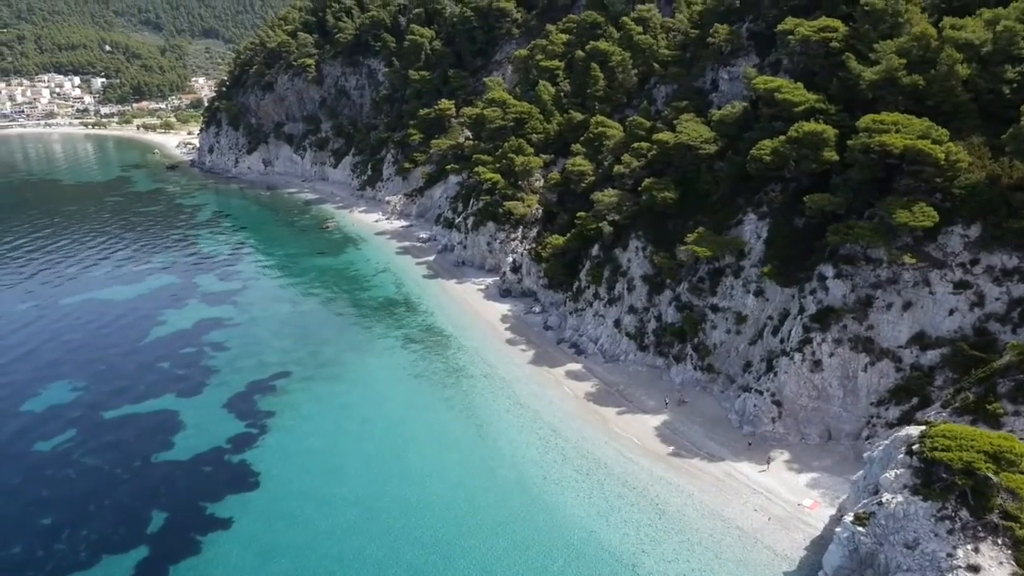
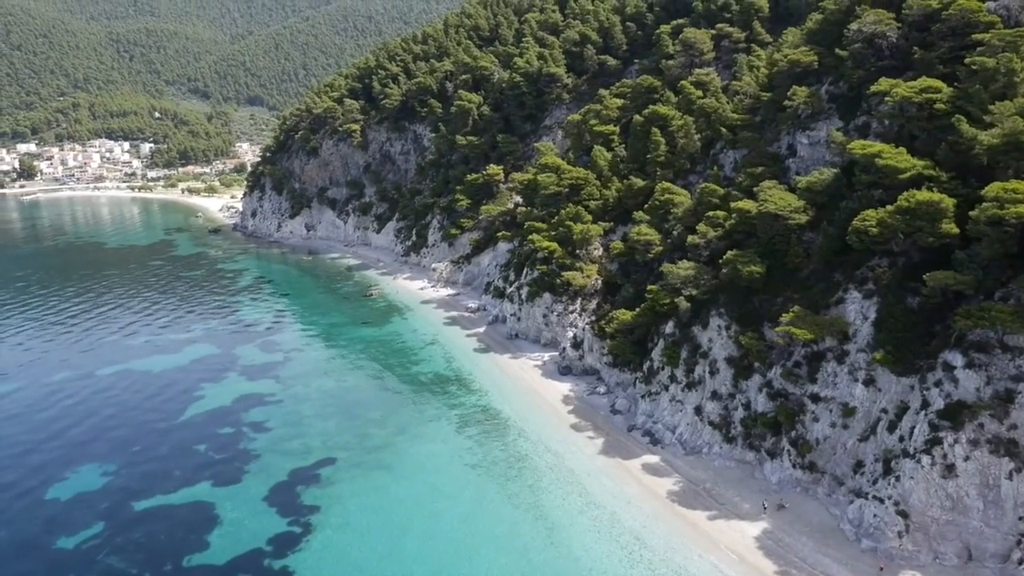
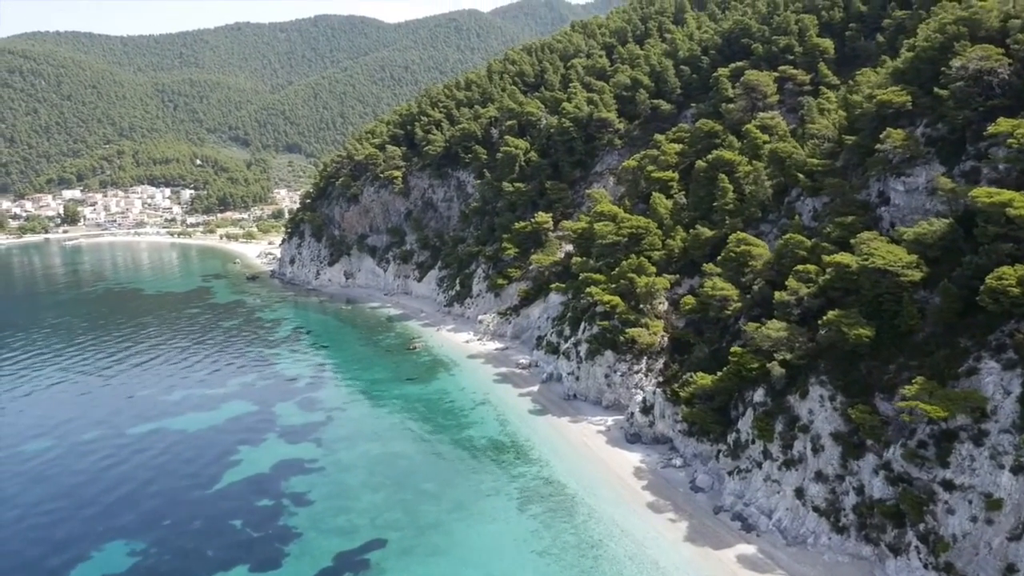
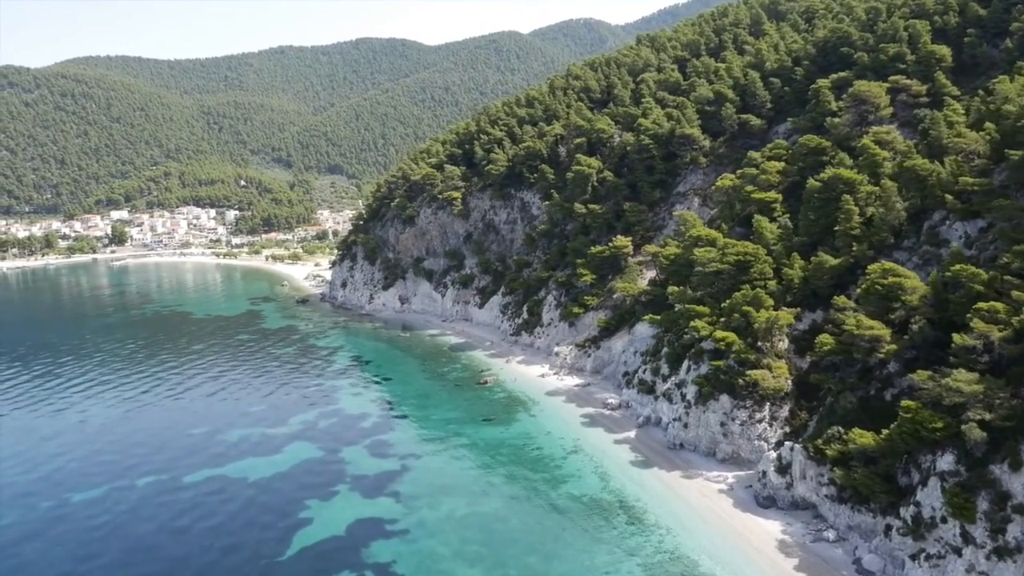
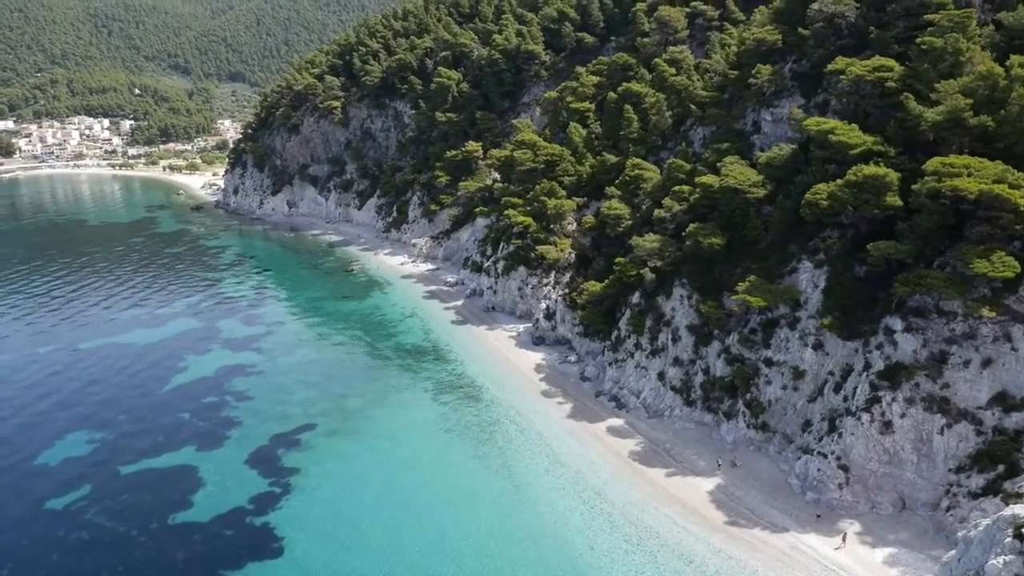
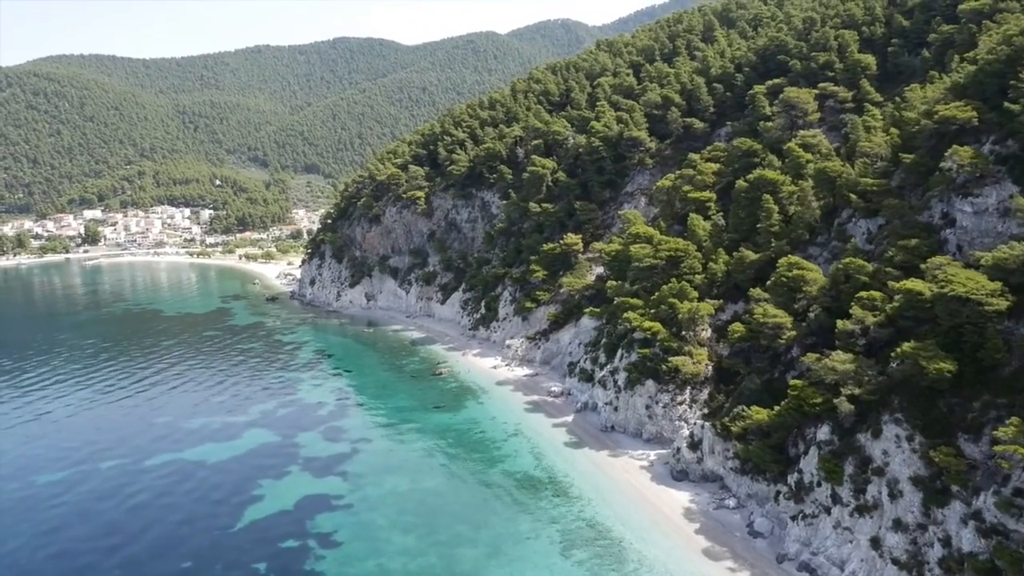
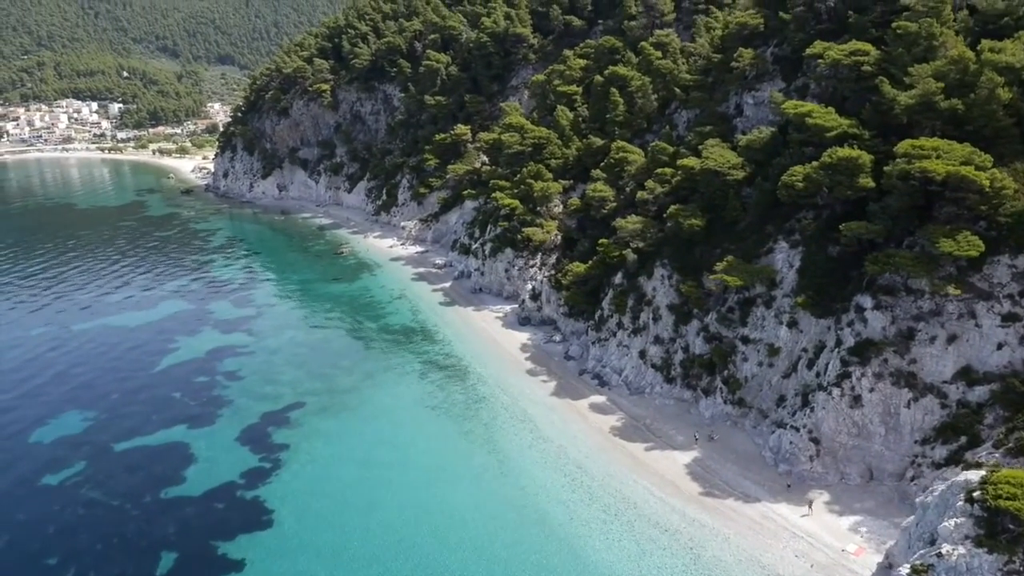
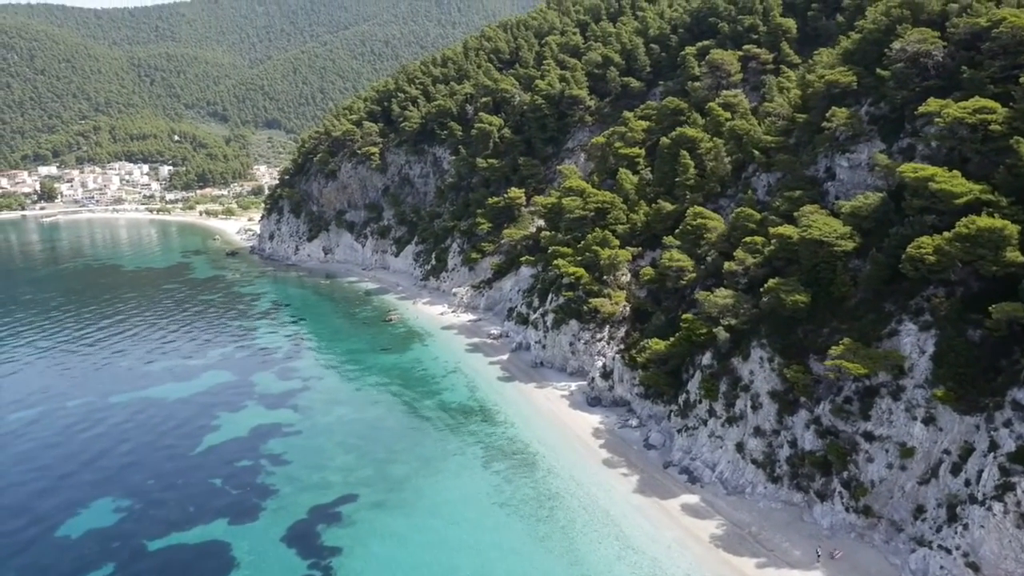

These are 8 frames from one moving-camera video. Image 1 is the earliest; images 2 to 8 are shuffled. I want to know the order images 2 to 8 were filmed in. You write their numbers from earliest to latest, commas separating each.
7, 5, 2, 8, 3, 6, 4
